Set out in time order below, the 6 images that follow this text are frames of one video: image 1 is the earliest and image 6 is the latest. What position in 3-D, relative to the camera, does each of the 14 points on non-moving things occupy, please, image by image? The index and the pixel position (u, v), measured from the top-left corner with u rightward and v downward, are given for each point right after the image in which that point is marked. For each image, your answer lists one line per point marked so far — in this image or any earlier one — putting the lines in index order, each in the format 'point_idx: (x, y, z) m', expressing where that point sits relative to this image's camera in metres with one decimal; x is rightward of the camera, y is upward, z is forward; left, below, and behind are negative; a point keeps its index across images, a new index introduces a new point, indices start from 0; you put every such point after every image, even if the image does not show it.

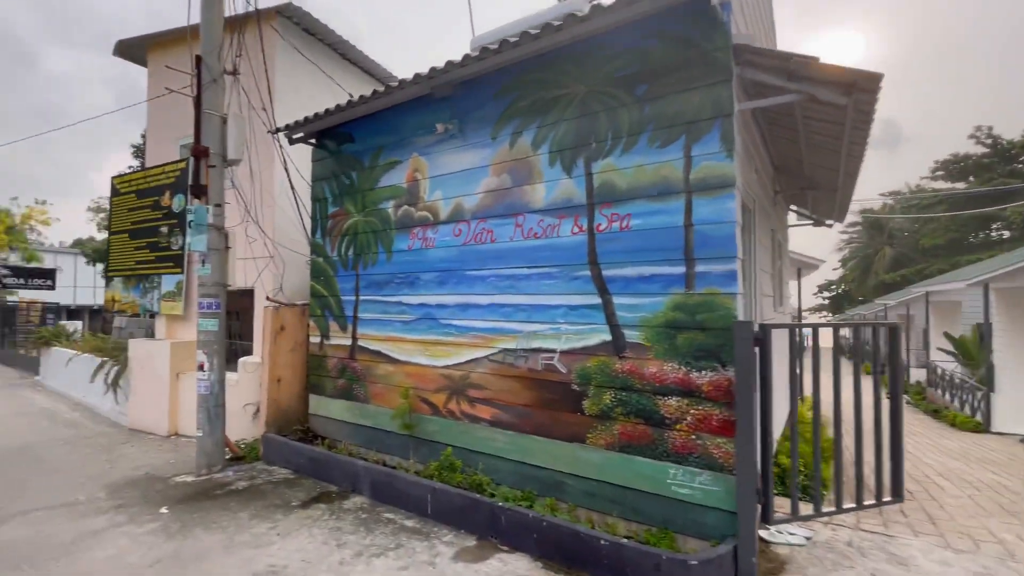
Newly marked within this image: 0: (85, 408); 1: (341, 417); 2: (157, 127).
0: (-8.9, -2.5, +9.9) m
1: (-2.6, -1.9, +7.0) m
2: (-6.9, +3.1, +9.2) m
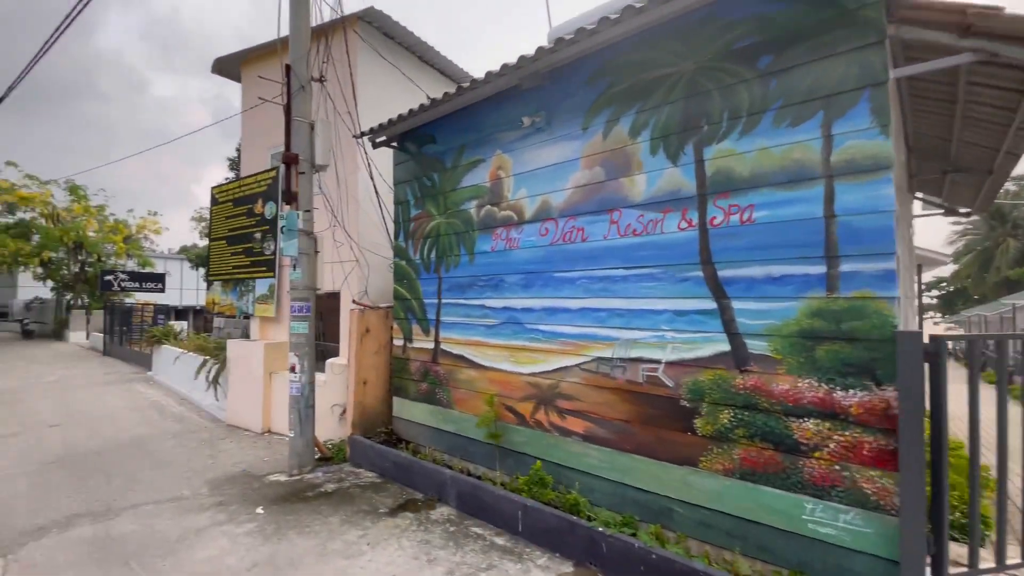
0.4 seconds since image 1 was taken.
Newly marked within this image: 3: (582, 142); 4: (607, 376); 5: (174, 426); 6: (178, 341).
0: (-7.2, -2.5, +10.6) m
1: (-1.3, -2.0, +6.9) m
2: (-5.3, +3.1, +9.6) m
3: (+0.8, +1.6, +5.3) m
4: (+1.0, -0.9, +5.0) m
5: (-6.4, -2.6, +8.9) m
6: (-9.5, -1.5, +13.6) m
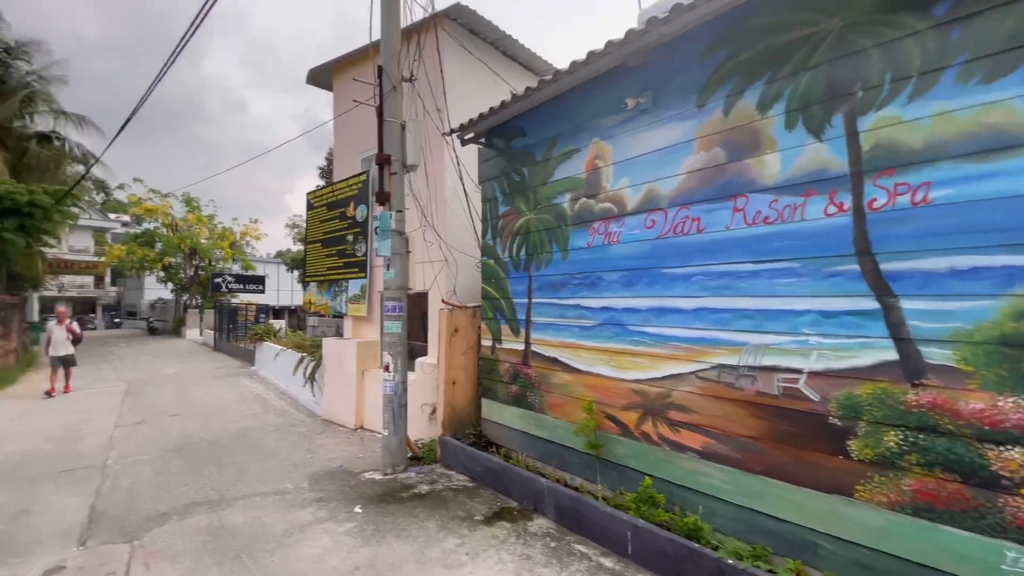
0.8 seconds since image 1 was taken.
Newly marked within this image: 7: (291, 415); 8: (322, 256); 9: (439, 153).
0: (-5.2, -2.6, +11.1) m
1: (0.0, -1.9, +6.6) m
2: (-3.5, +3.1, +9.9) m
3: (+1.8, +1.7, +4.7) m
4: (+2.0, -0.9, +4.4) m
5: (-4.7, -2.6, +9.4) m
6: (-7.1, -1.5, +14.5) m
7: (-4.5, -2.6, +9.7) m
8: (-4.1, +0.7, +10.2) m
9: (-1.2, +2.2, +7.6) m
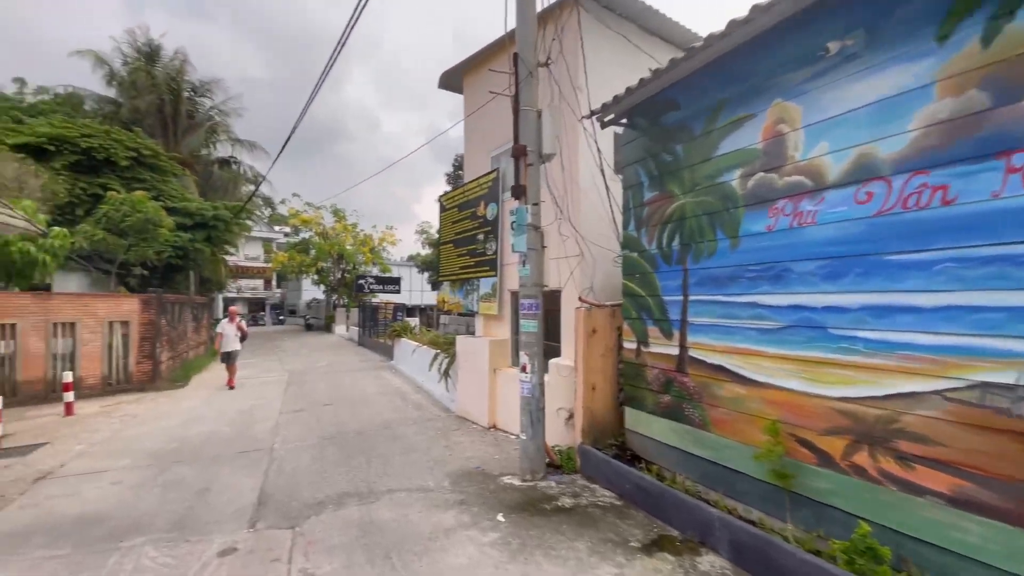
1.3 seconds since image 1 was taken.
0: (-2.1, -2.5, +11.4) m
1: (+1.9, -1.9, +5.8) m
2: (-0.8, +3.1, +9.9) m
3: (+3.2, +1.7, +3.6) m
4: (+3.3, -0.8, +3.2) m
5: (-2.0, -2.6, +9.6) m
6: (-3.2, -1.5, +15.2) m
7: (-1.8, -2.6, +9.9) m
8: (-1.2, +0.7, +10.2) m
9: (+0.9, +2.2, +7.1) m
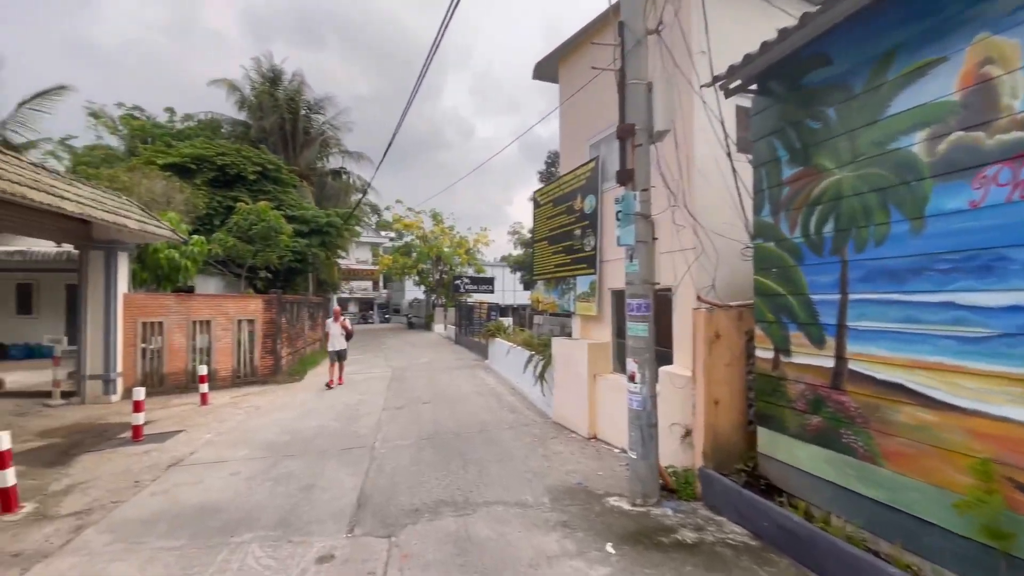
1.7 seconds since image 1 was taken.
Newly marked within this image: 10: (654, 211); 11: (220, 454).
0: (+0.2, -2.5, +11.0) m
1: (+3.1, -1.9, +4.7) m
2: (+1.2, +3.1, +9.3) m
3: (+3.9, +1.8, +2.3) m
4: (+3.9, -0.8, +1.9) m
5: (0.0, -2.6, +9.2) m
6: (-0.1, -1.5, +14.9) m
7: (+0.2, -2.6, +9.5) m
8: (+0.8, +0.7, +9.7) m
9: (+2.3, +2.2, +6.2) m
10: (+1.9, +1.1, +6.4) m
11: (-4.5, -2.6, +7.4) m
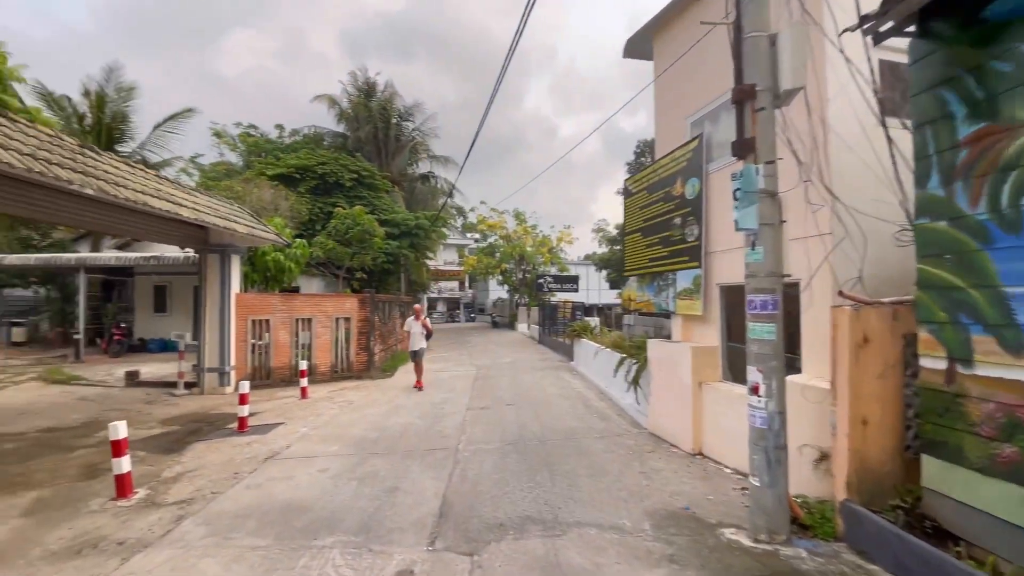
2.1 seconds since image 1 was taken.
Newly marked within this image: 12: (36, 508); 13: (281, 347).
0: (+2.1, -2.5, +10.3) m
1: (+3.9, -1.8, +3.6) m
2: (+2.7, +3.2, +8.4) m
3: (+4.2, +1.8, +1.0) m
4: (+4.2, -0.7, +0.6) m
5: (+1.6, -2.5, +8.6) m
6: (+2.5, -1.5, +14.2) m
7: (+1.9, -2.5, +8.7) m
8: (+2.5, +0.8, +8.9) m
9: (+3.4, +2.3, +5.1) m
10: (+3.0, +1.1, +5.4) m
11: (-3.1, -2.5, +7.5) m
12: (-5.8, -2.7, +5.7) m
13: (-6.7, -1.7, +13.7) m
